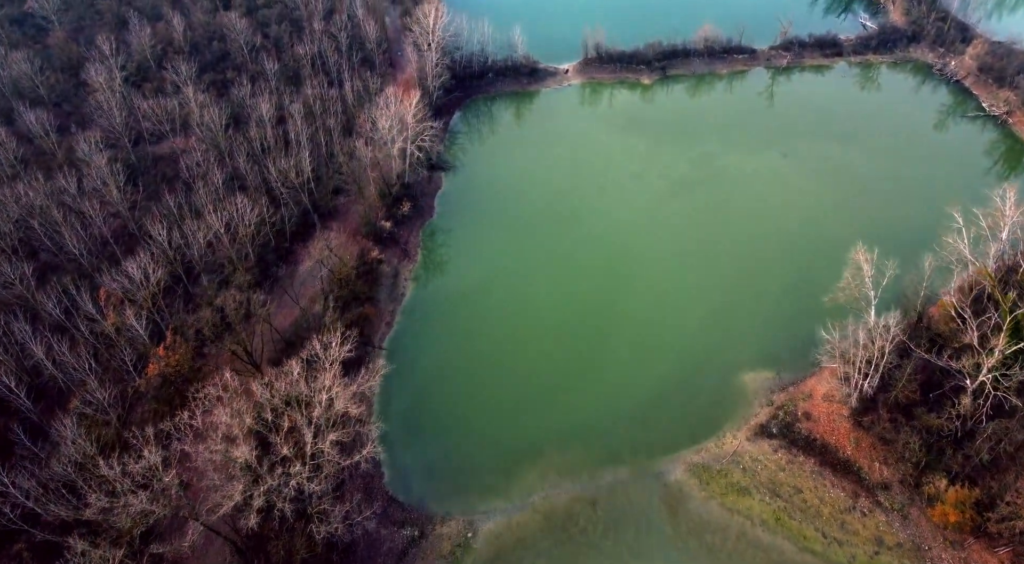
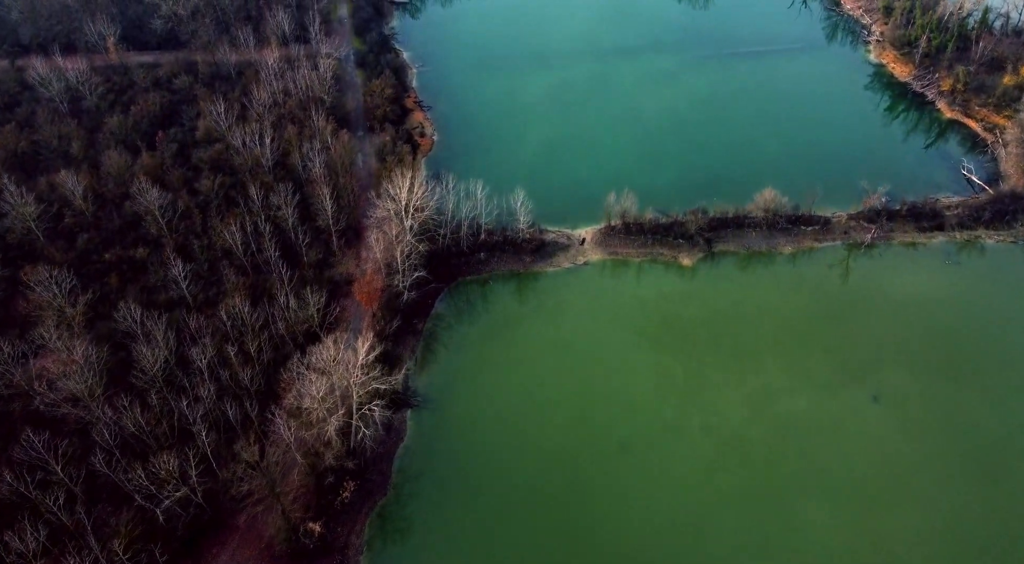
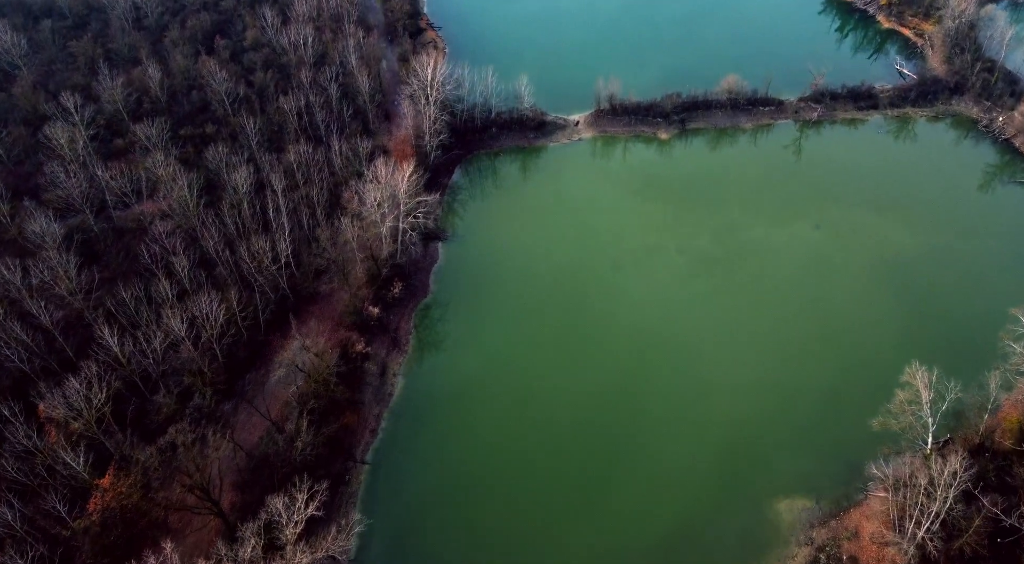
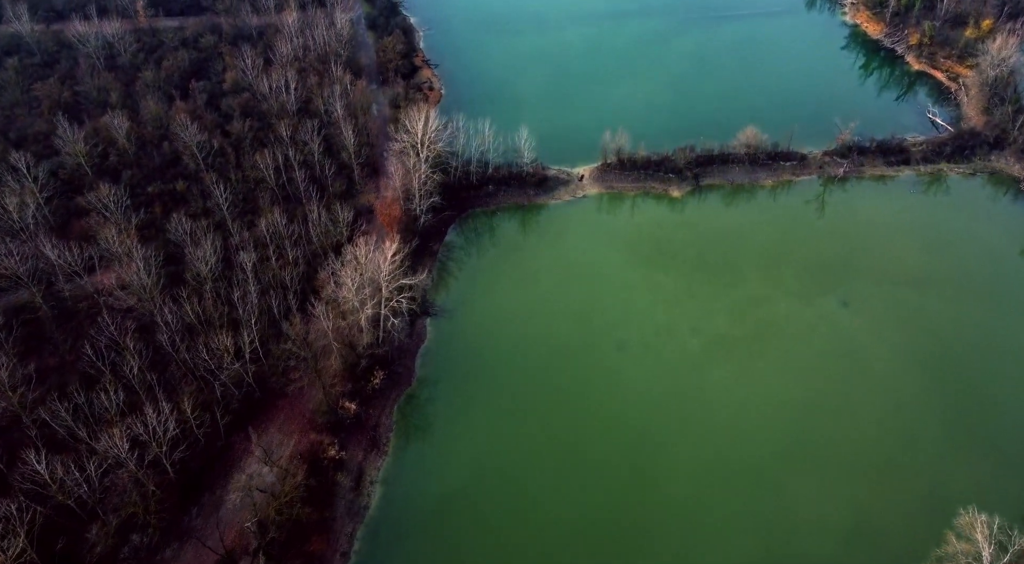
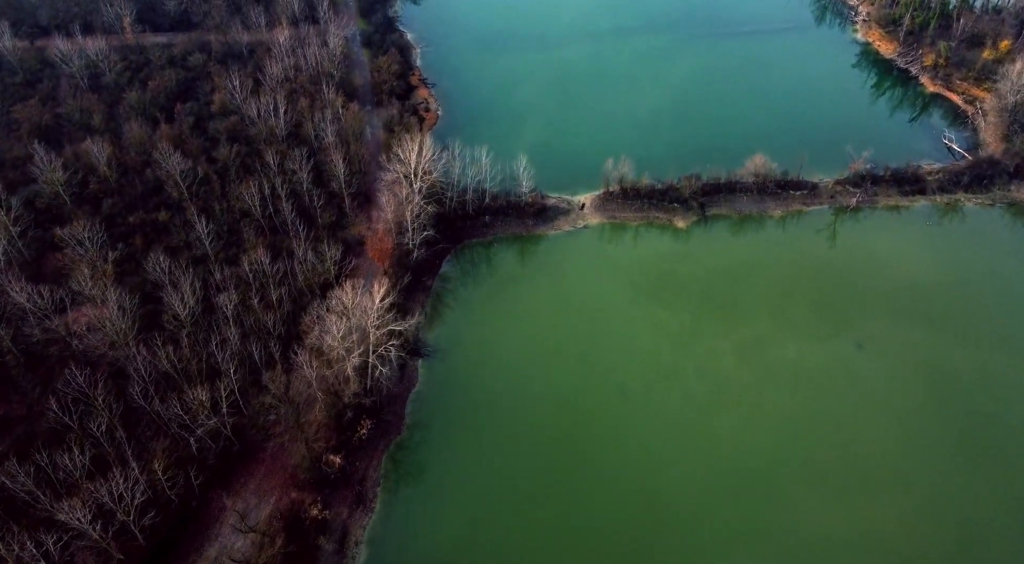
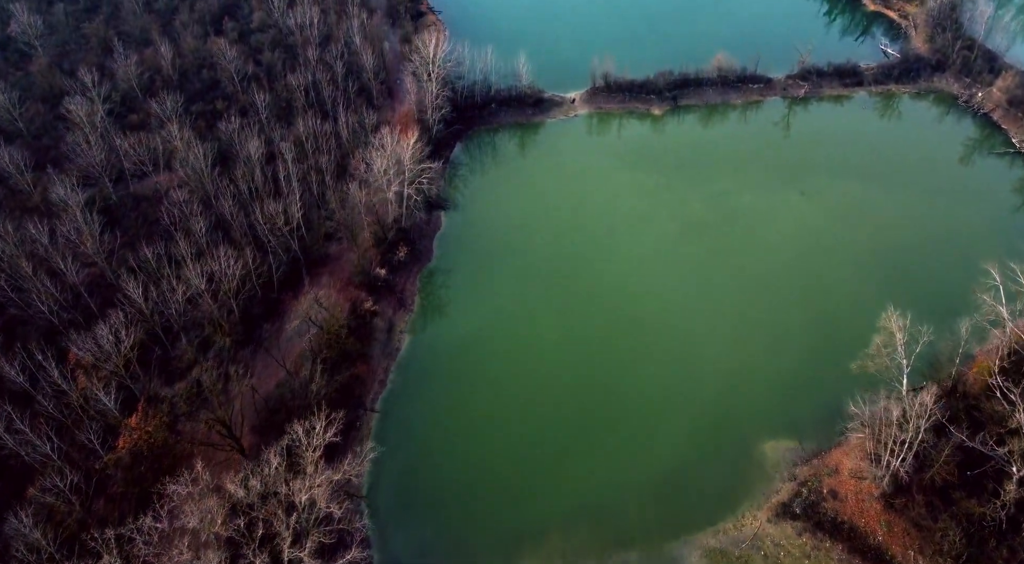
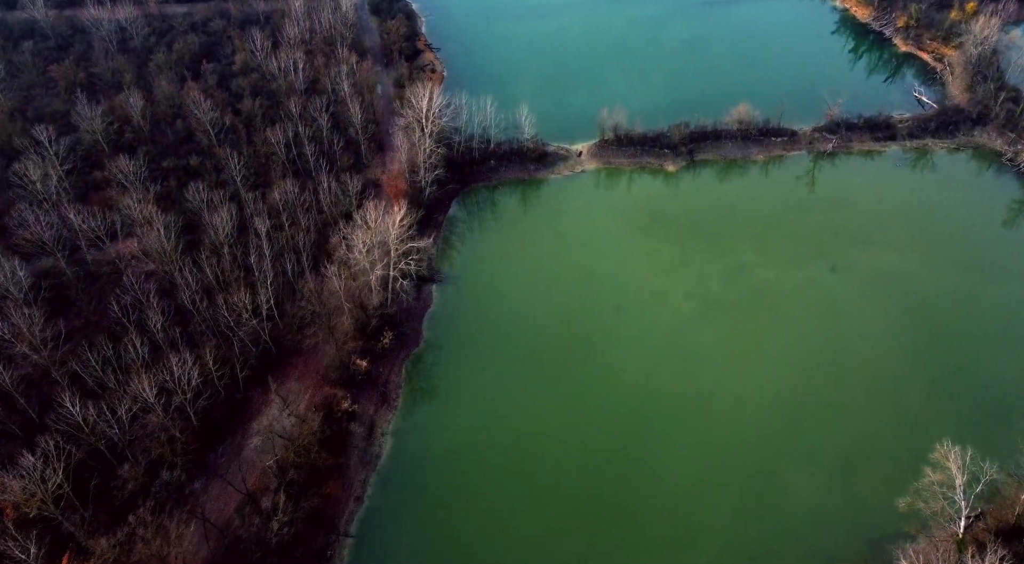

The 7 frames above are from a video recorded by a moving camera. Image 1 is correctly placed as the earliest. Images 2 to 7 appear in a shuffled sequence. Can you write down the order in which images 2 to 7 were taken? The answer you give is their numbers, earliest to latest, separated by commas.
6, 3, 7, 4, 5, 2
